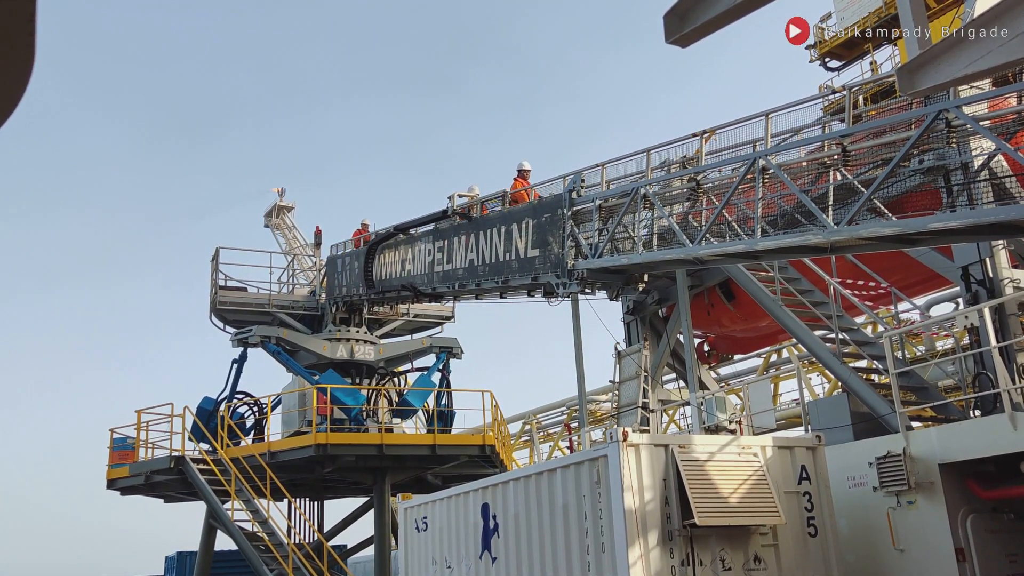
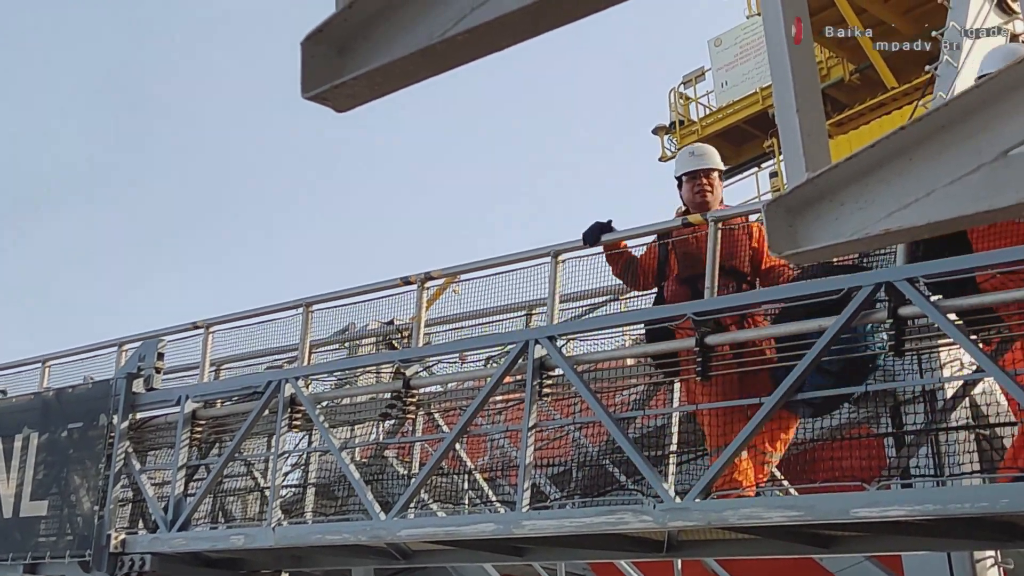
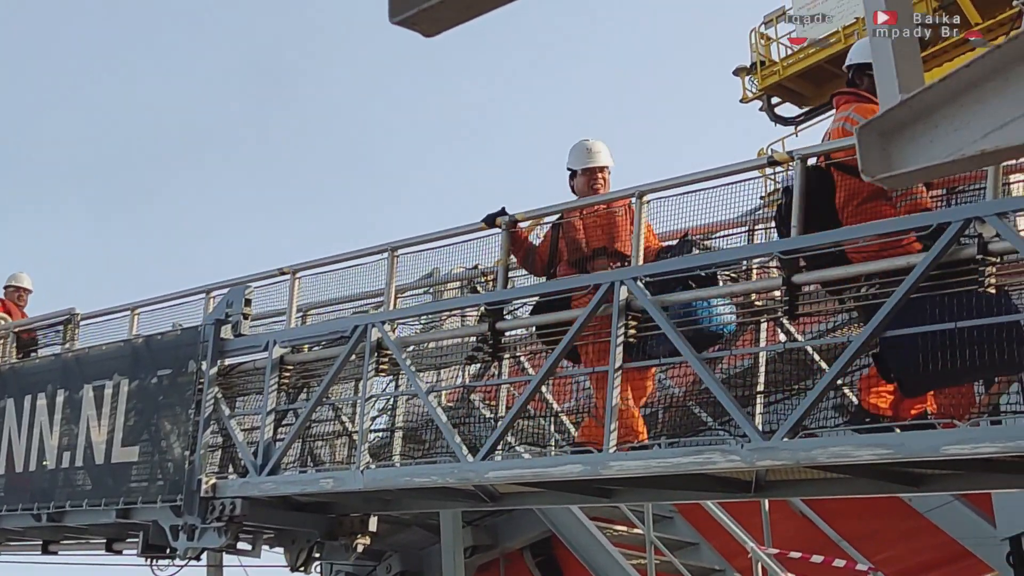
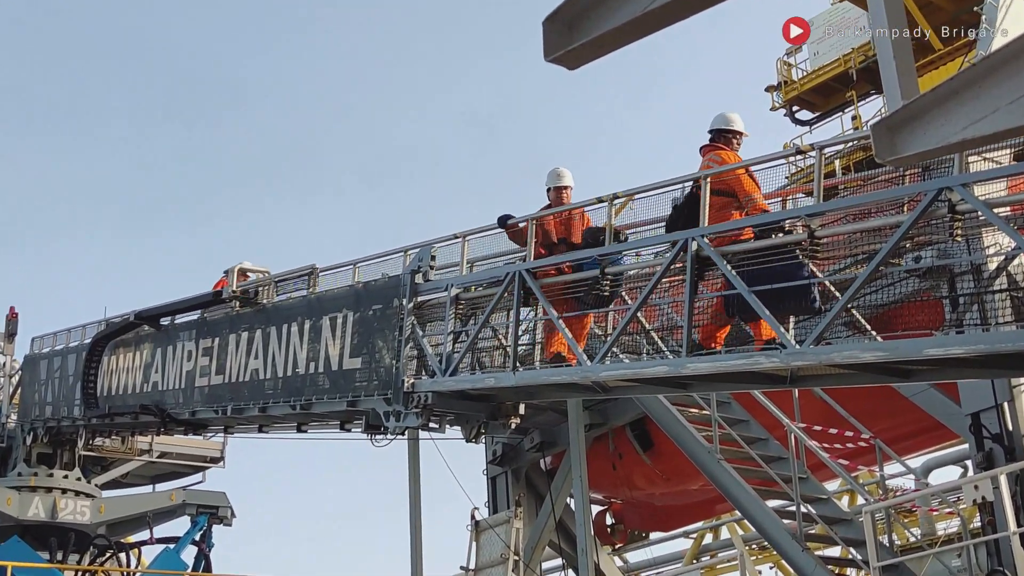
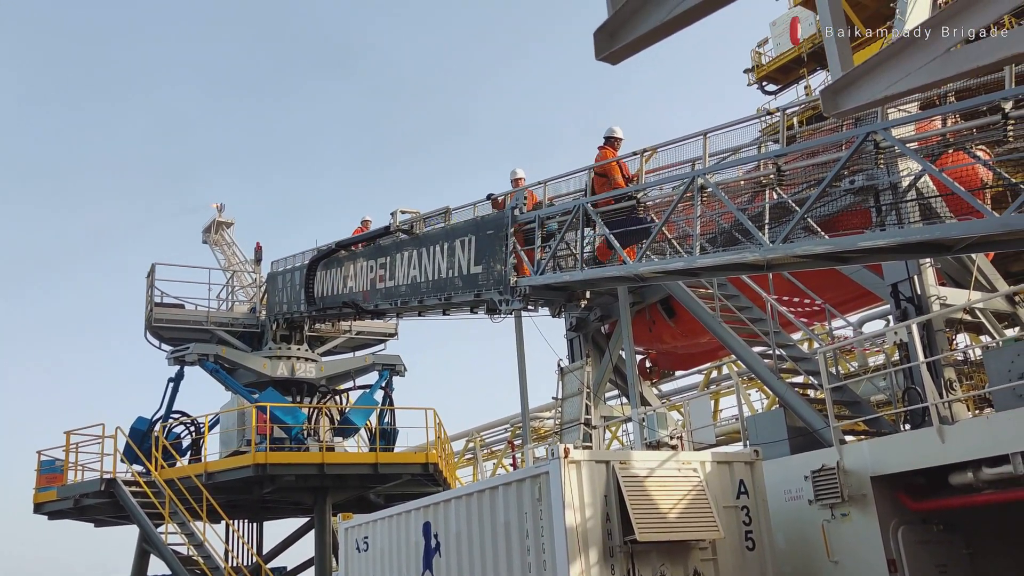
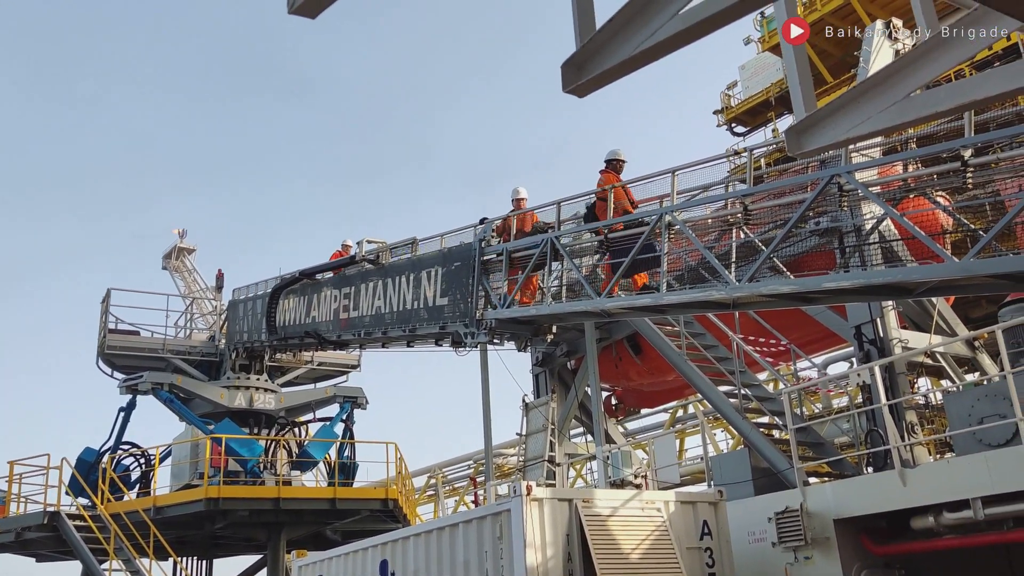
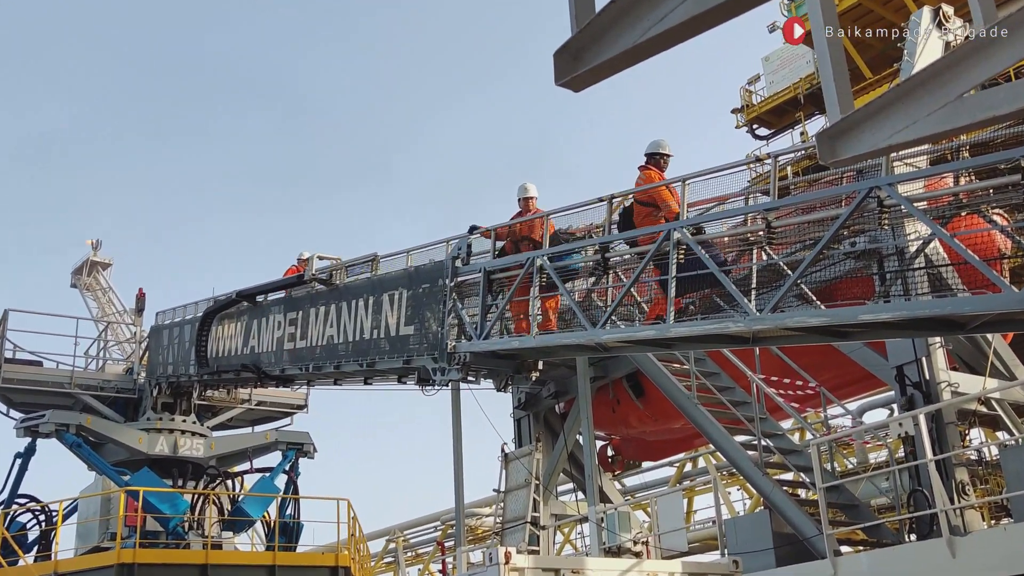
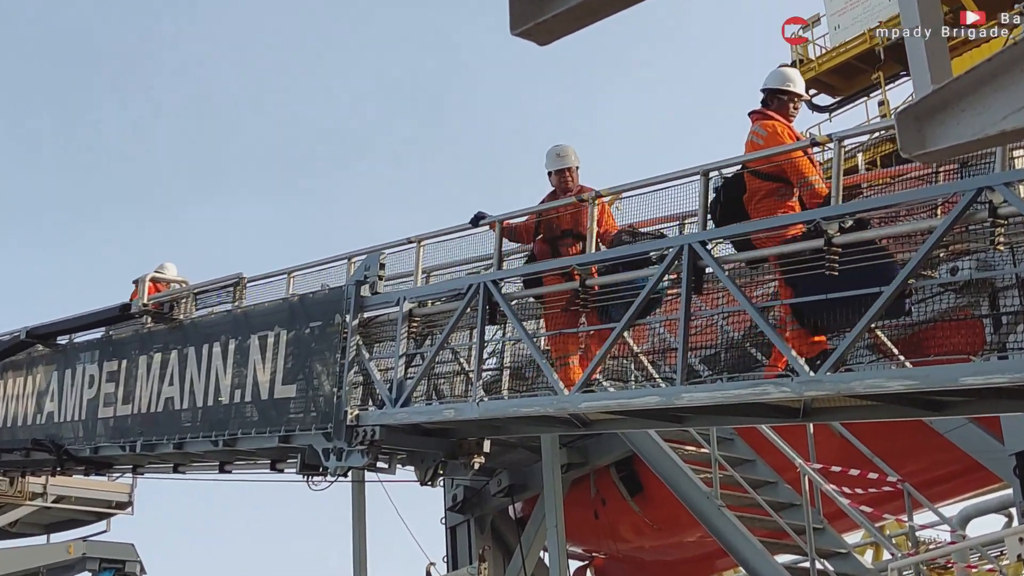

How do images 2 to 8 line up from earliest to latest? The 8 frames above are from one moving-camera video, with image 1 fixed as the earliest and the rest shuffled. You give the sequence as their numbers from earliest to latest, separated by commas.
5, 6, 7, 4, 8, 3, 2
